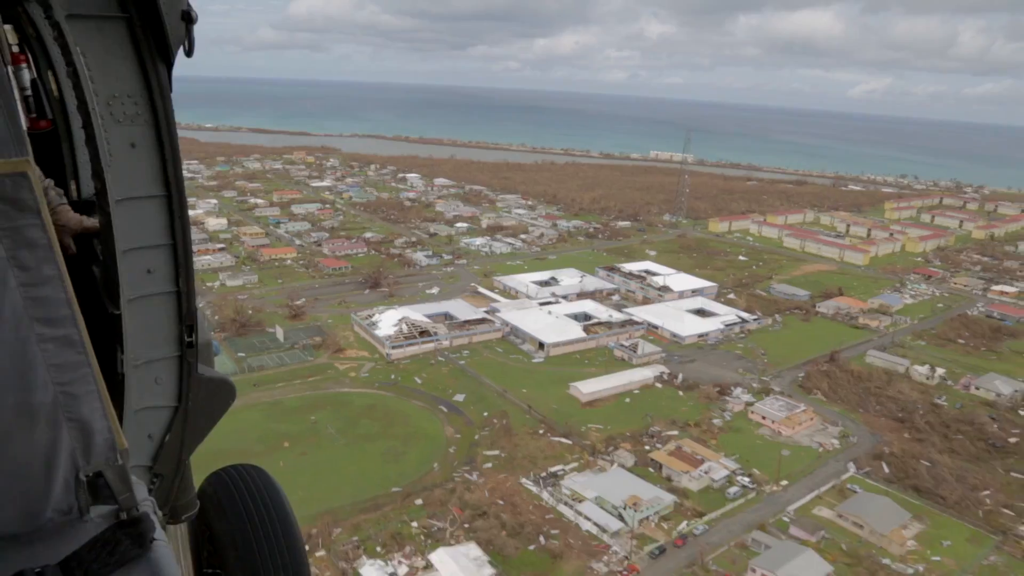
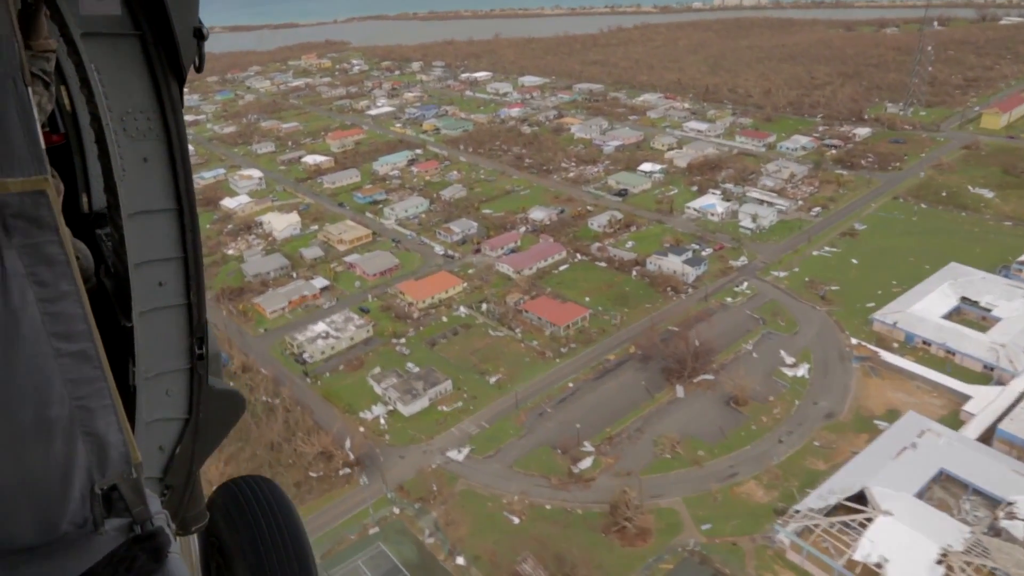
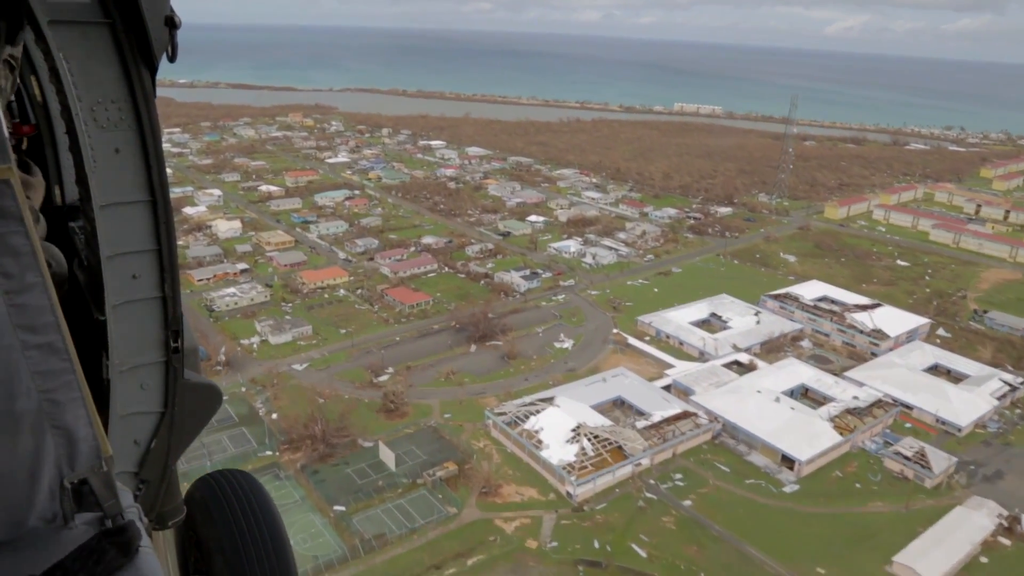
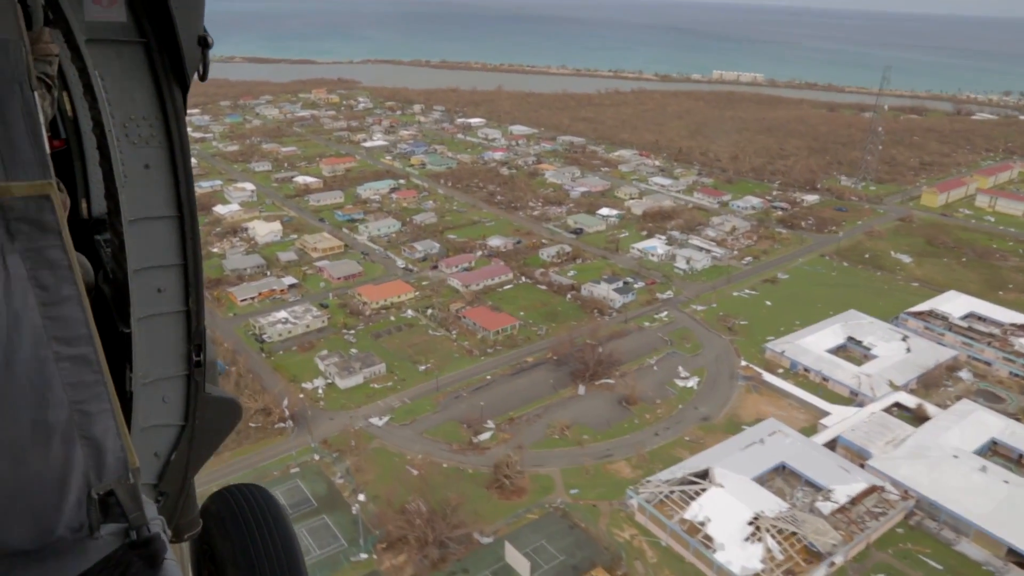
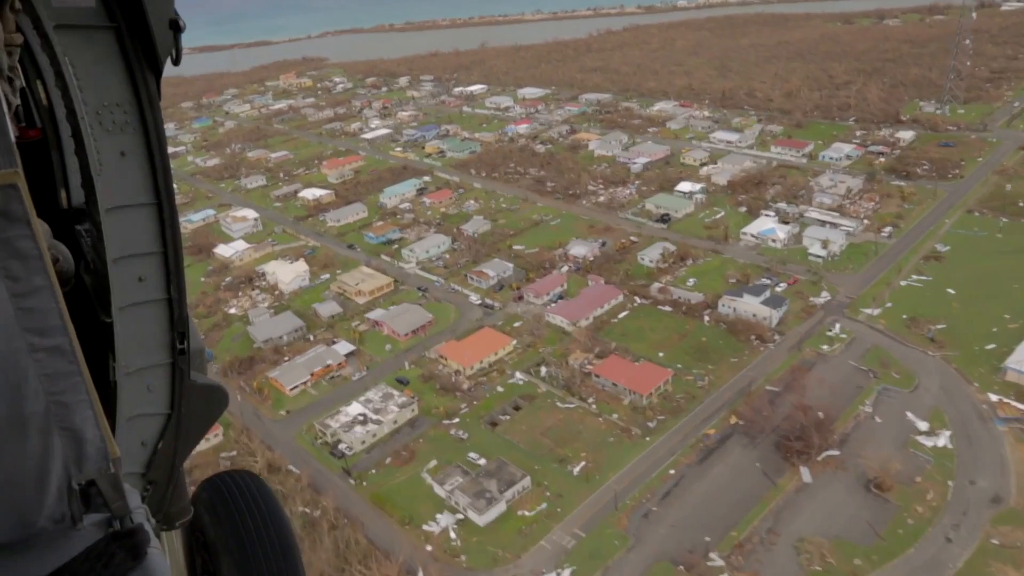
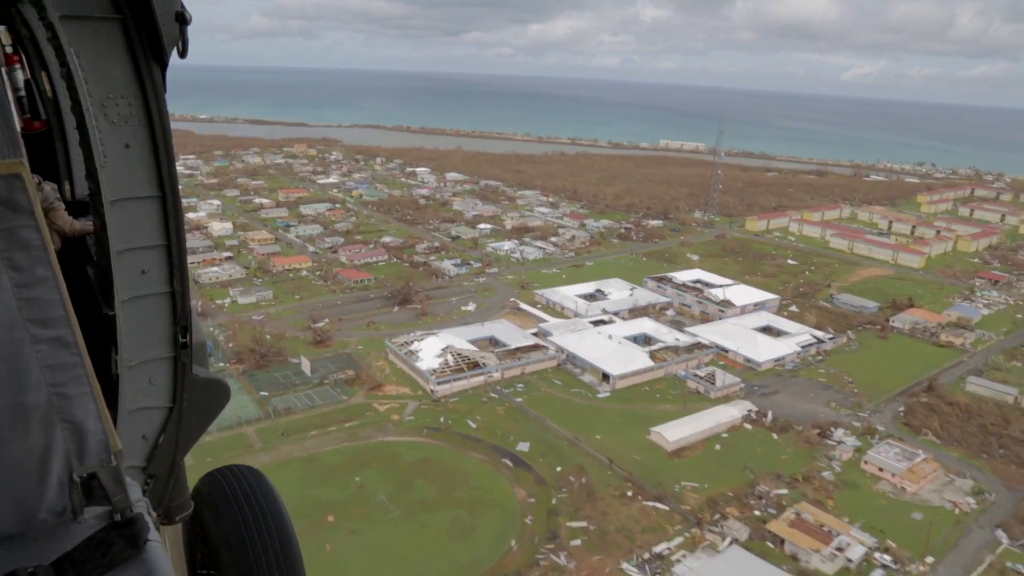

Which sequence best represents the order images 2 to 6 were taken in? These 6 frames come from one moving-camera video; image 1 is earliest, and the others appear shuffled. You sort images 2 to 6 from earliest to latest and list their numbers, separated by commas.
6, 3, 4, 2, 5
